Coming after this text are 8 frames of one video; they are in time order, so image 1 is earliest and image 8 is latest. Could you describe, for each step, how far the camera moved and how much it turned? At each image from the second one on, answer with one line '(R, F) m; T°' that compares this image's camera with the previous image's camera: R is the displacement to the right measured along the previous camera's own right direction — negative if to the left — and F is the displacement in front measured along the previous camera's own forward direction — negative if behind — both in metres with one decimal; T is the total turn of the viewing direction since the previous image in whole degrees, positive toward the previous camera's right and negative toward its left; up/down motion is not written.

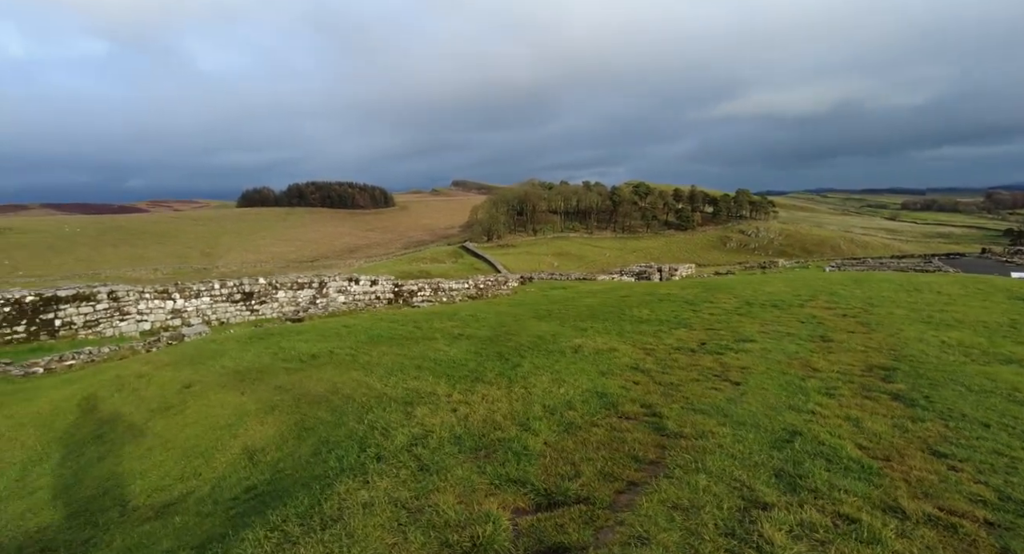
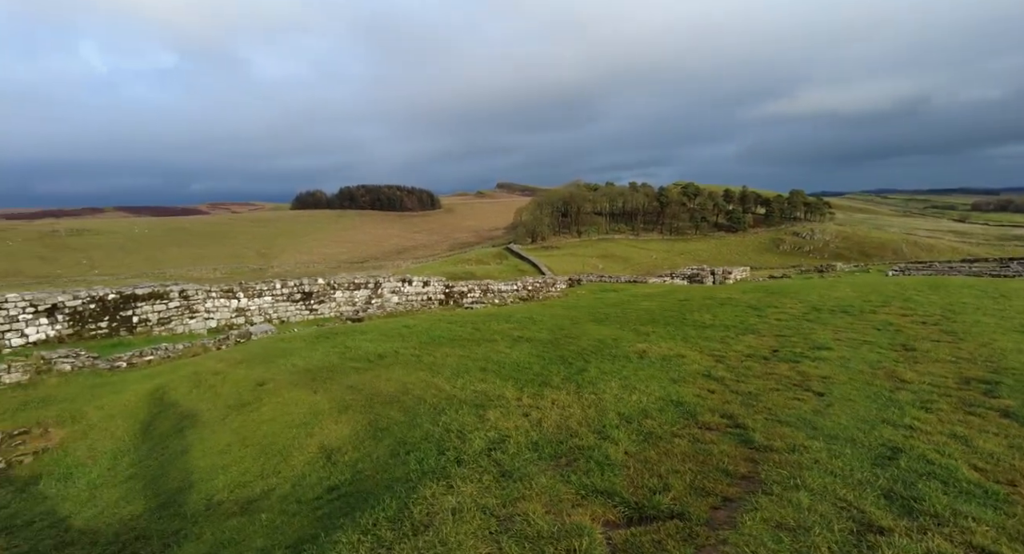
(-0.2, 0.0) m; -5°
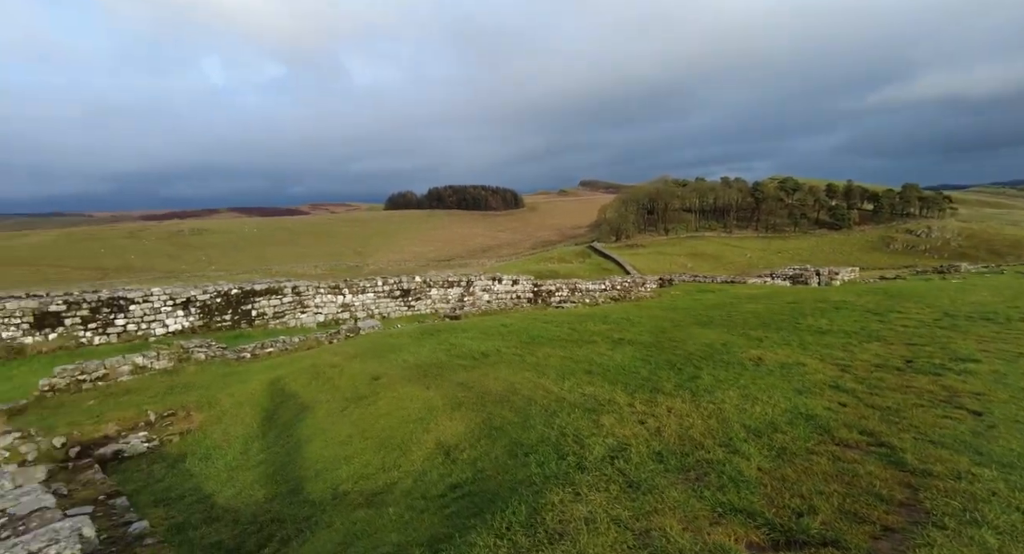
(-0.2, 0.0) m; -9°
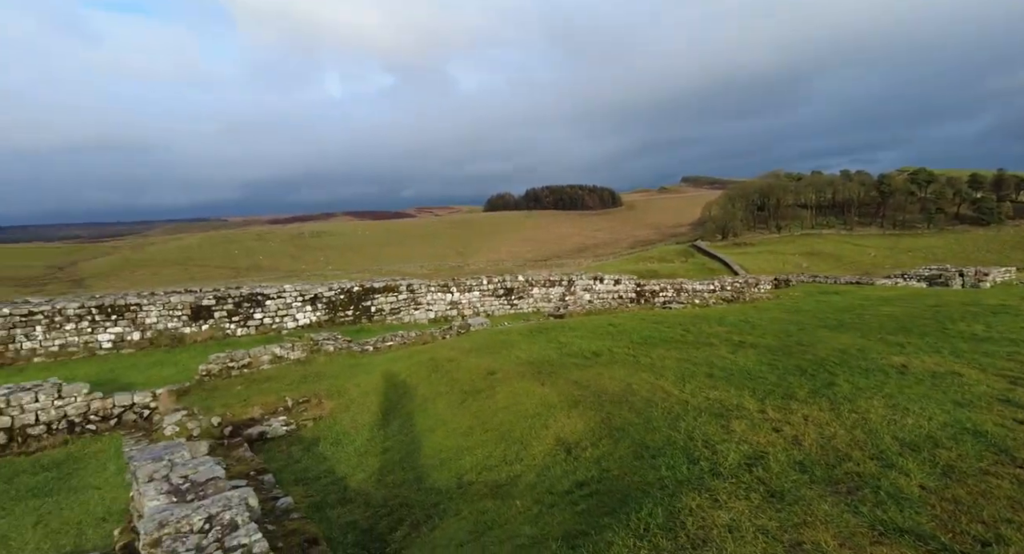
(-0.2, 0.0) m; -10°
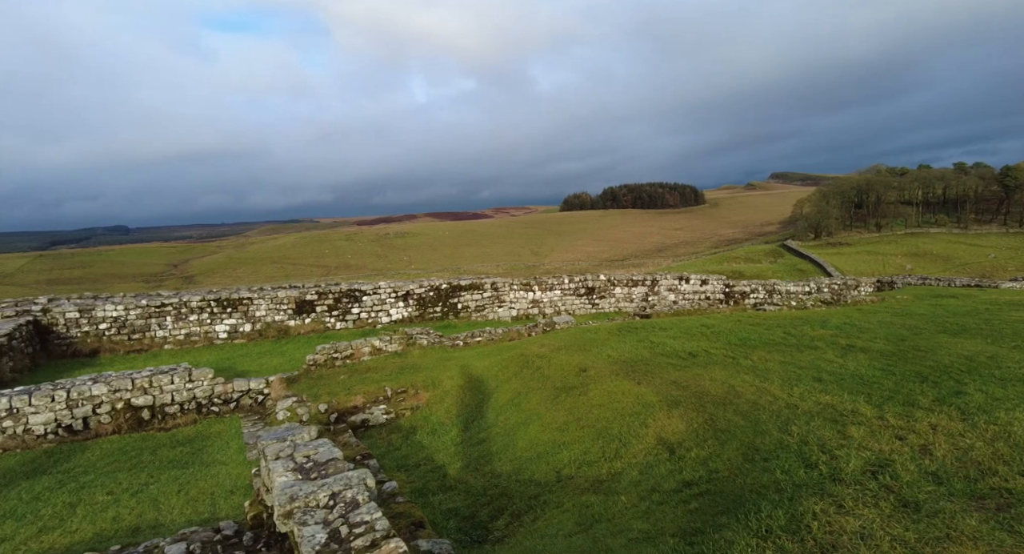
(-0.2, -0.1) m; -7°
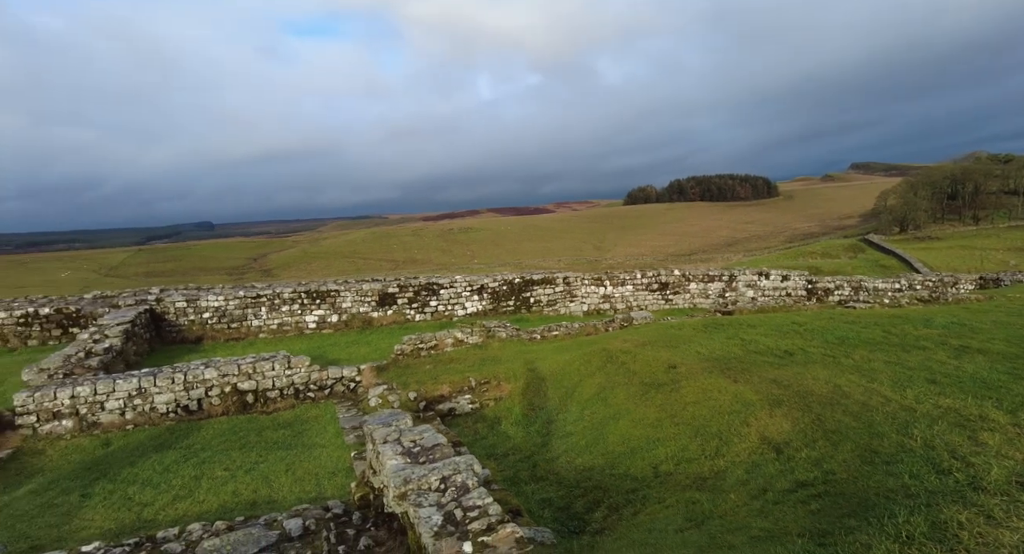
(-0.3, -0.1) m; -6°
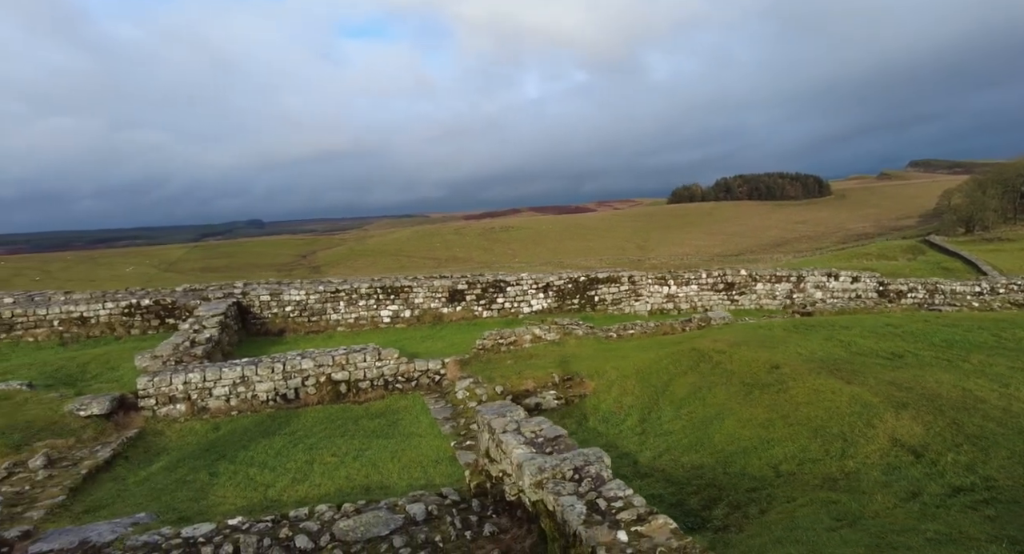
(-0.8, -0.1) m; -4°
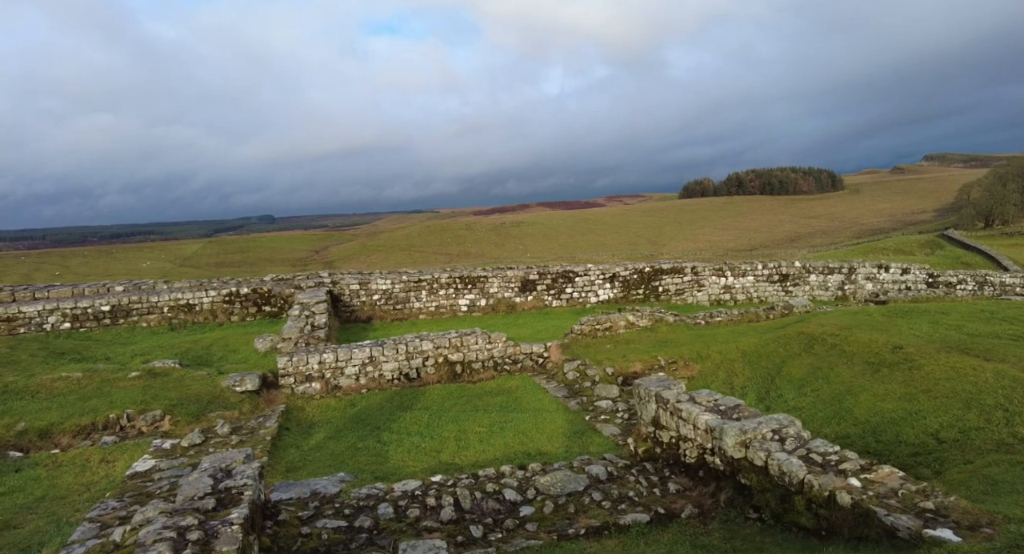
(-1.8, -0.7) m; -2°
